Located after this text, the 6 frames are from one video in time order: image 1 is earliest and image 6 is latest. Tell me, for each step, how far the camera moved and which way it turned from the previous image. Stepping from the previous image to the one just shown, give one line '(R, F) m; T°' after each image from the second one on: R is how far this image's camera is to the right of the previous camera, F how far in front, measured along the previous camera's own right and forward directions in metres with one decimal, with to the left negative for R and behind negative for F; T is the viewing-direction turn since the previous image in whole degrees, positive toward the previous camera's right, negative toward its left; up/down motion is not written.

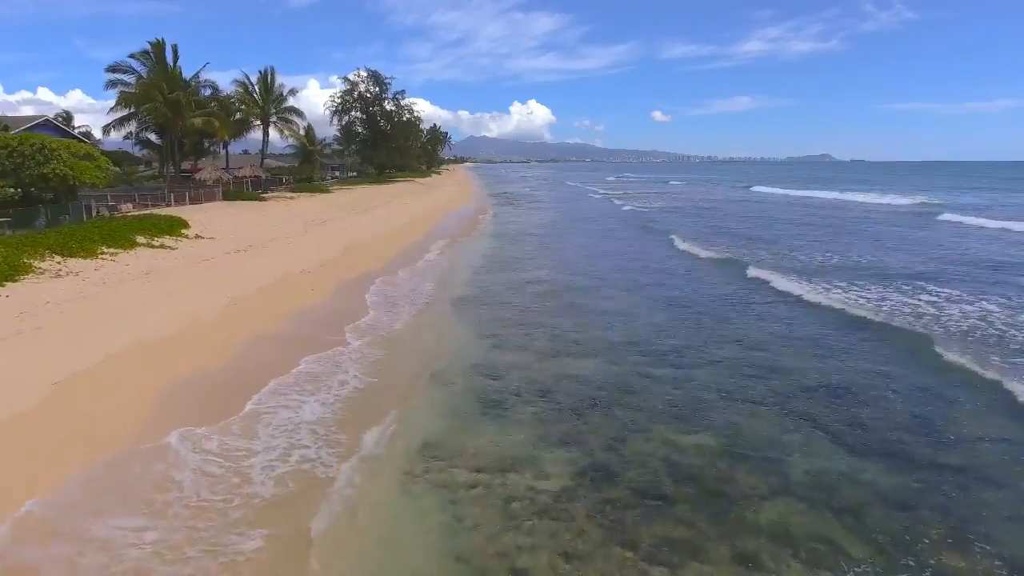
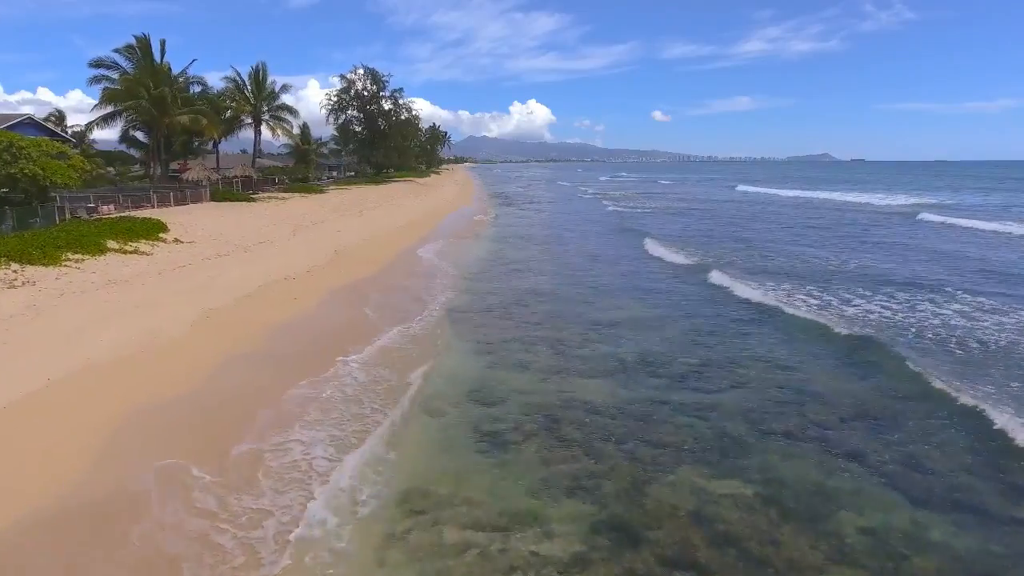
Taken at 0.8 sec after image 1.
(0.0, +1.0) m; 0°
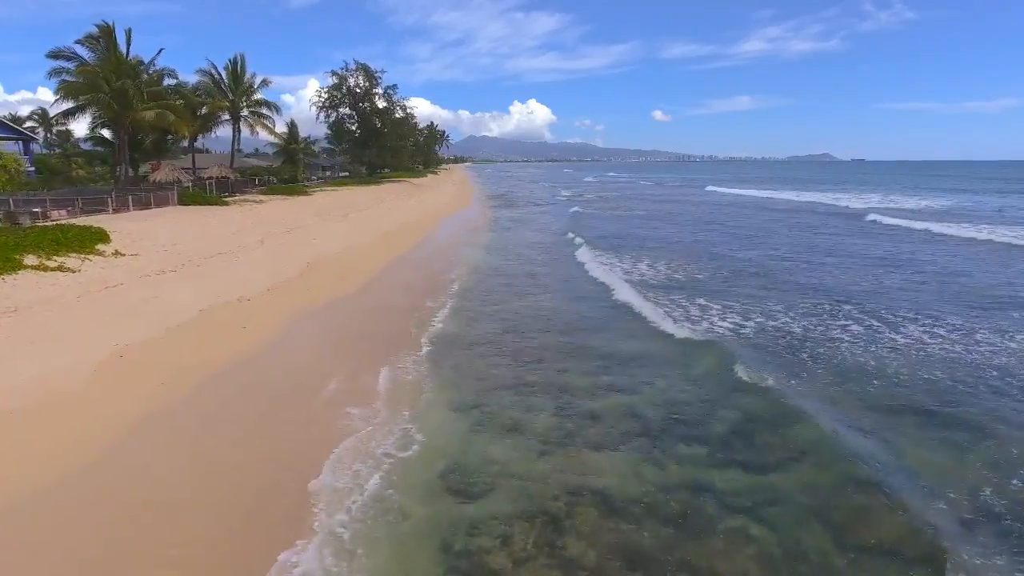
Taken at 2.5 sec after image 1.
(+0.1, +2.1) m; 0°
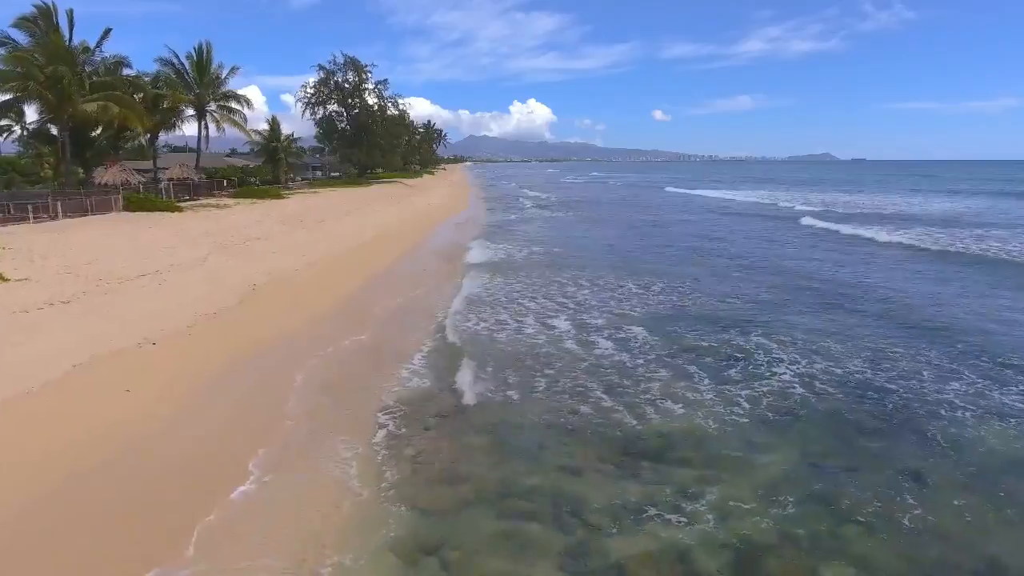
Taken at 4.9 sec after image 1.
(+0.1, +2.9) m; 0°
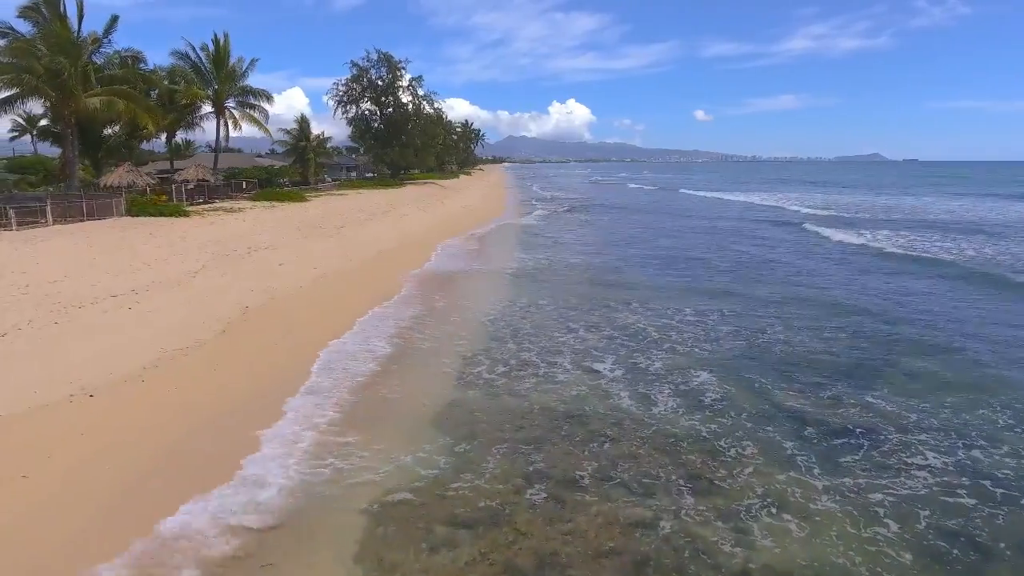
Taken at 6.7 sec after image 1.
(-0.1, +2.2) m; -3°
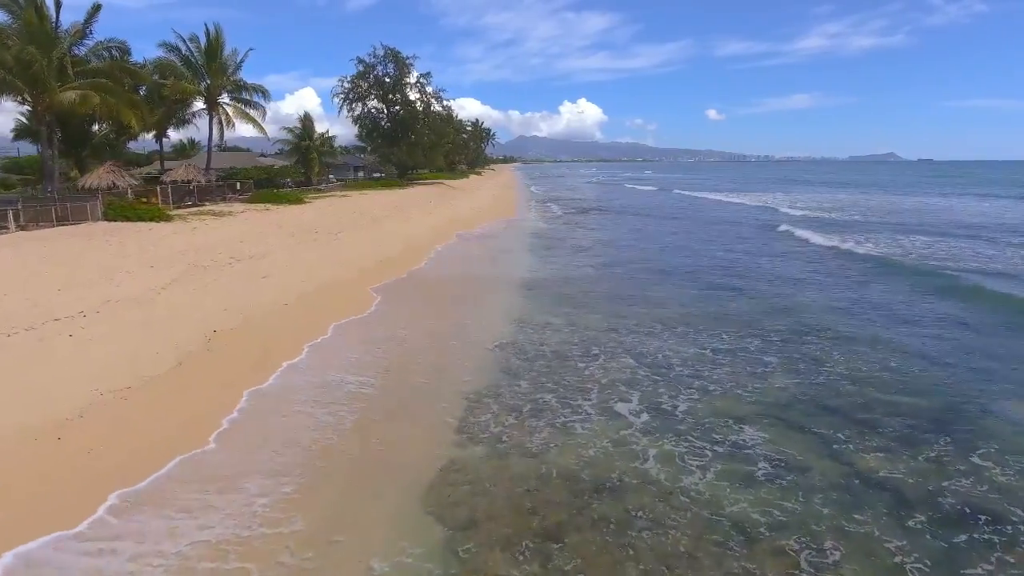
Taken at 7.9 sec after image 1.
(0.0, +1.6) m; -1°
